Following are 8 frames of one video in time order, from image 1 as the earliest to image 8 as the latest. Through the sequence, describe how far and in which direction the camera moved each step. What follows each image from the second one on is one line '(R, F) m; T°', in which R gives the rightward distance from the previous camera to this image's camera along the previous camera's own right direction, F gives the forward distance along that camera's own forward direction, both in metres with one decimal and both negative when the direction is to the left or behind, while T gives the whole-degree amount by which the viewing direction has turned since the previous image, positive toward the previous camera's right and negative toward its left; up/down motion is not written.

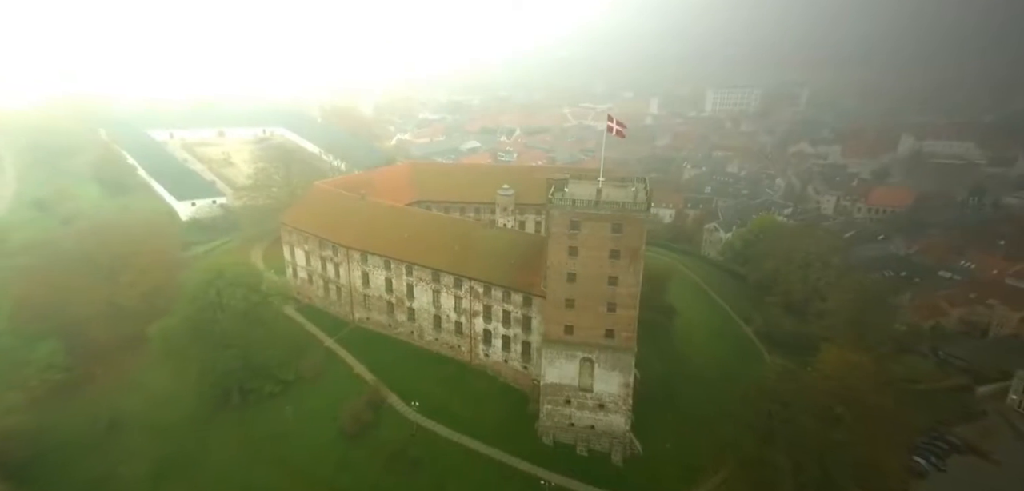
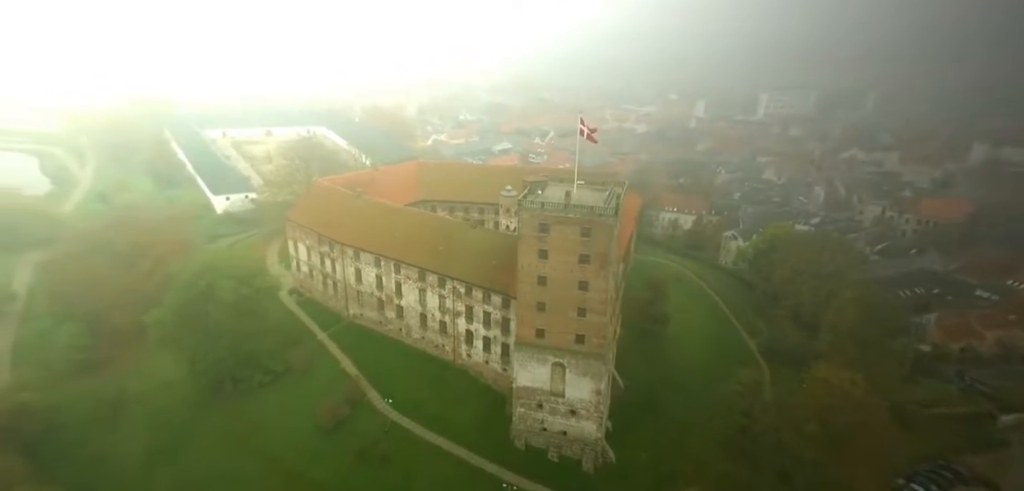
(+3.6, +0.2) m; -4°
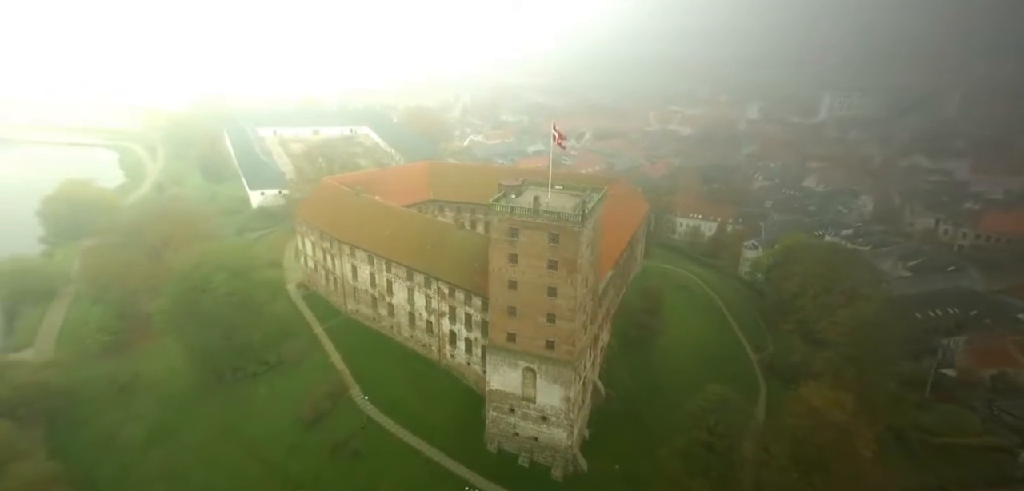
(+3.6, +0.2) m; -4°
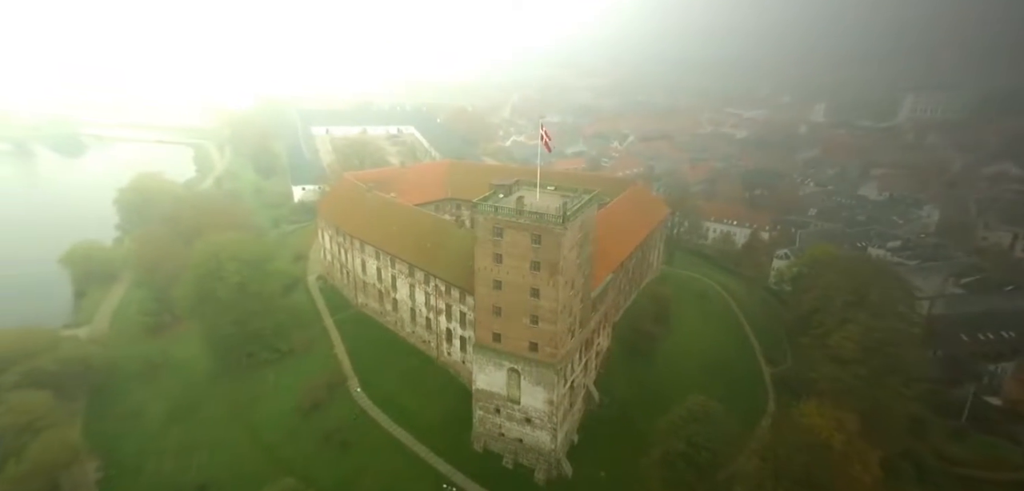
(+3.1, +0.2) m; -5°
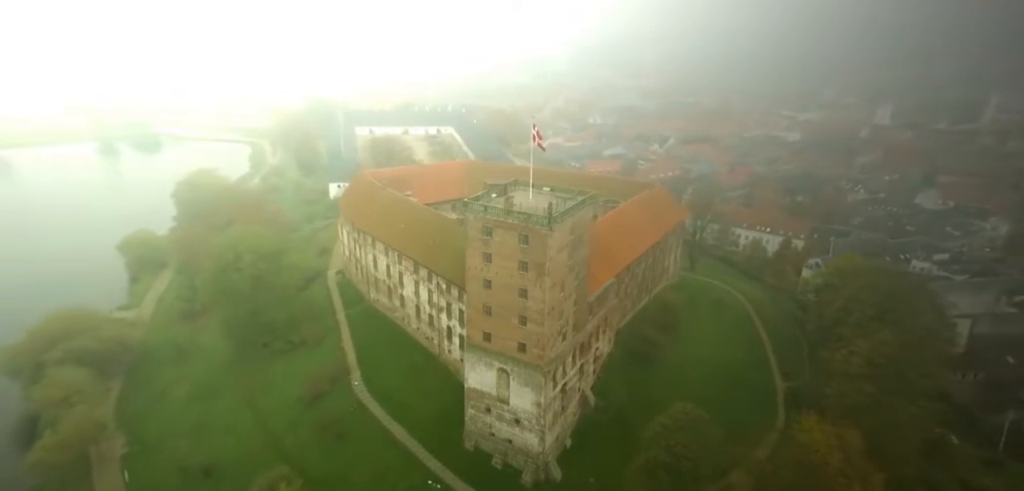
(+2.6, +0.1) m; -5°
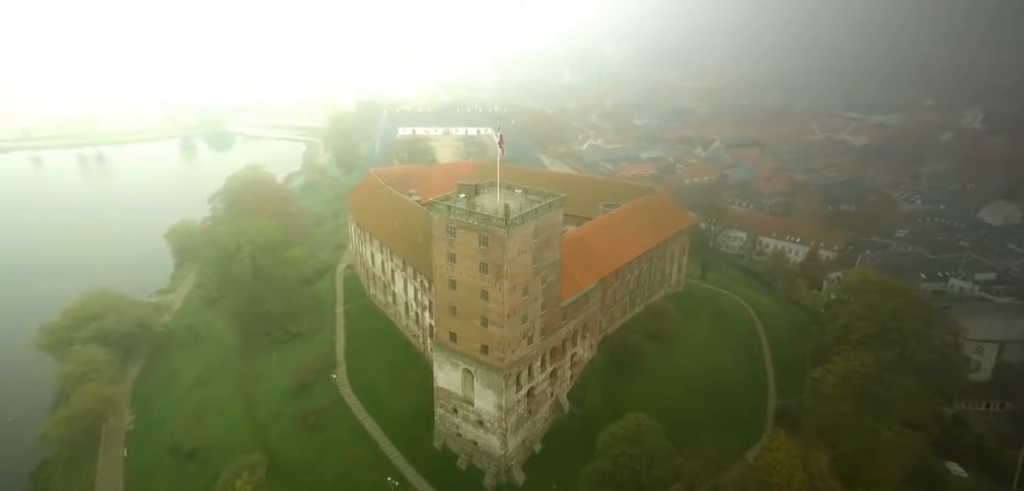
(+4.1, +0.3) m; -5°
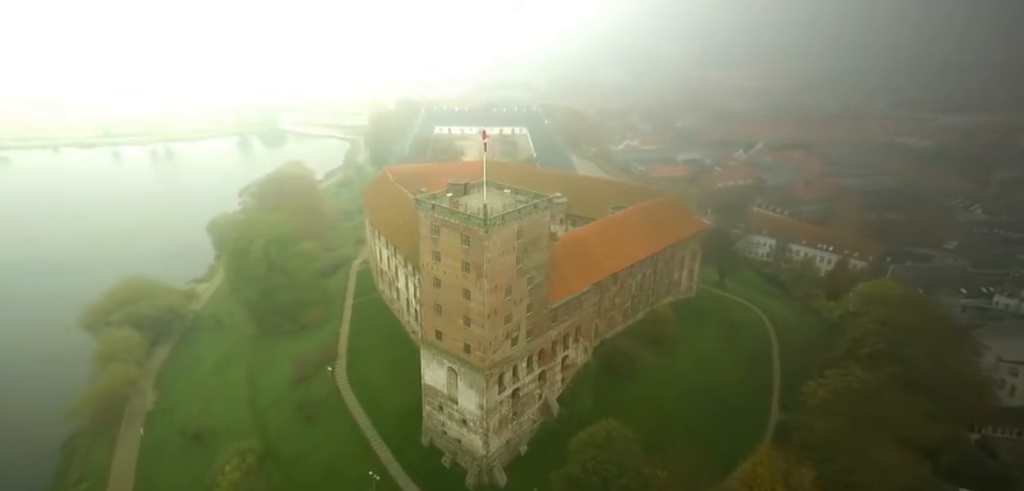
(+2.7, +0.2) m; -4°
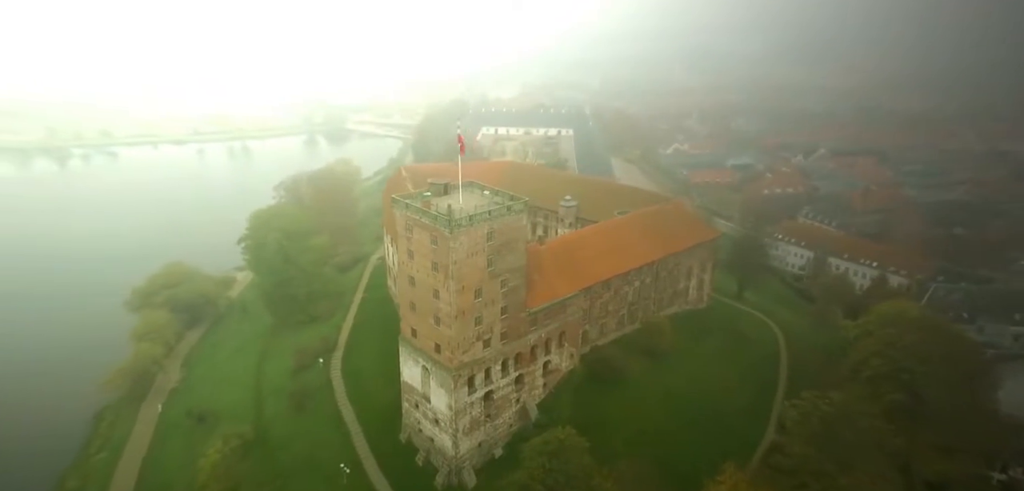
(+4.0, +0.3) m; -6°
